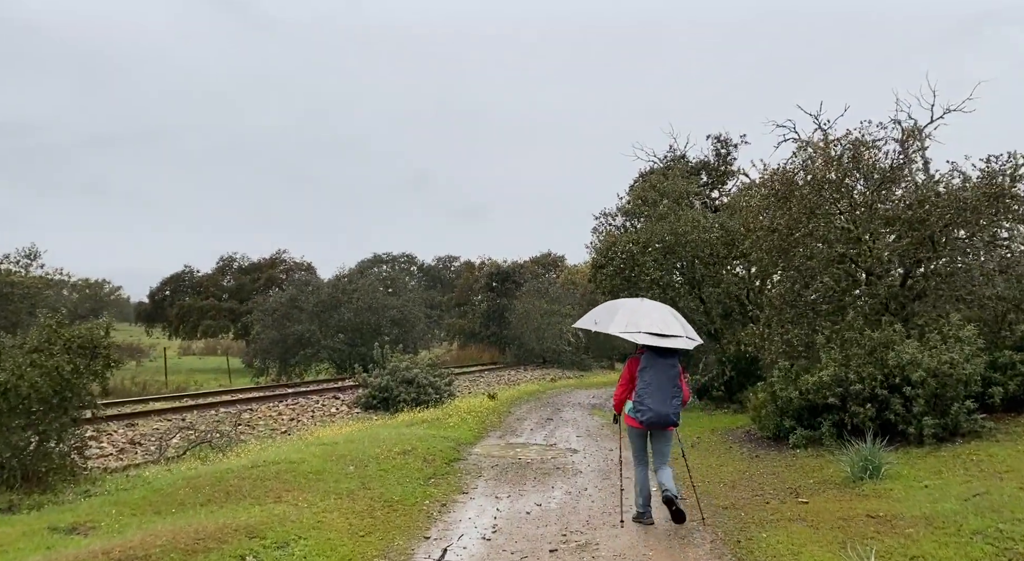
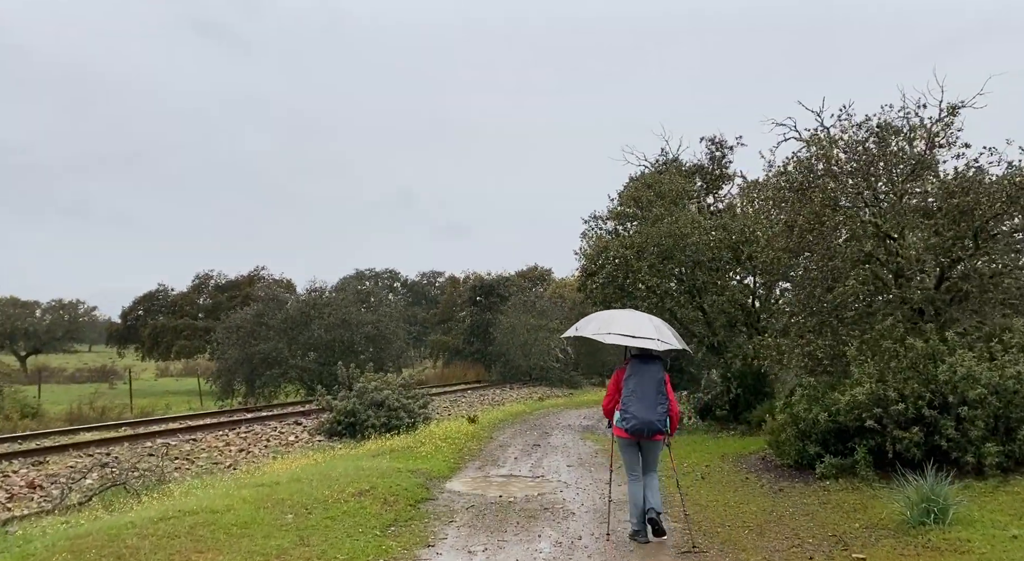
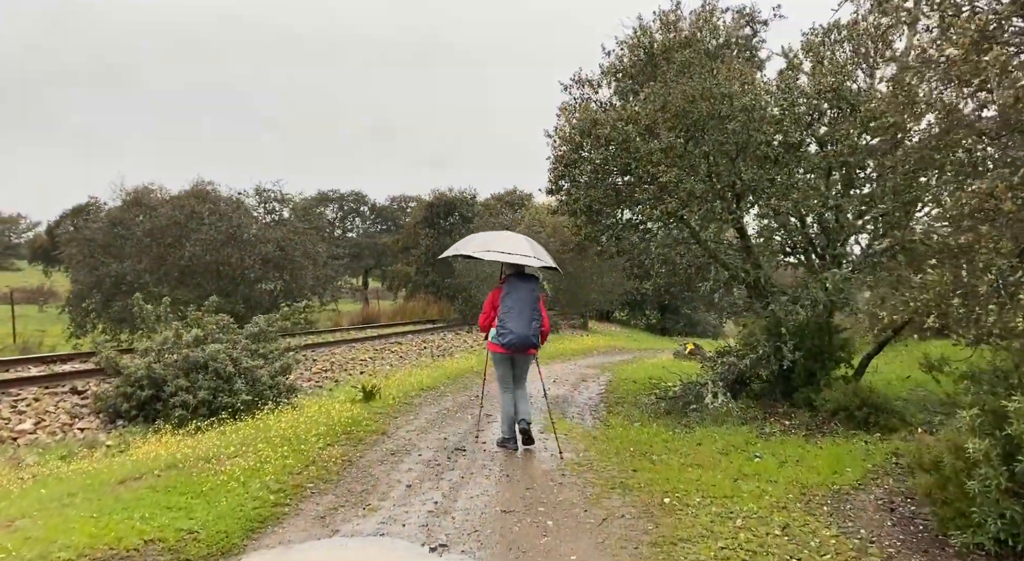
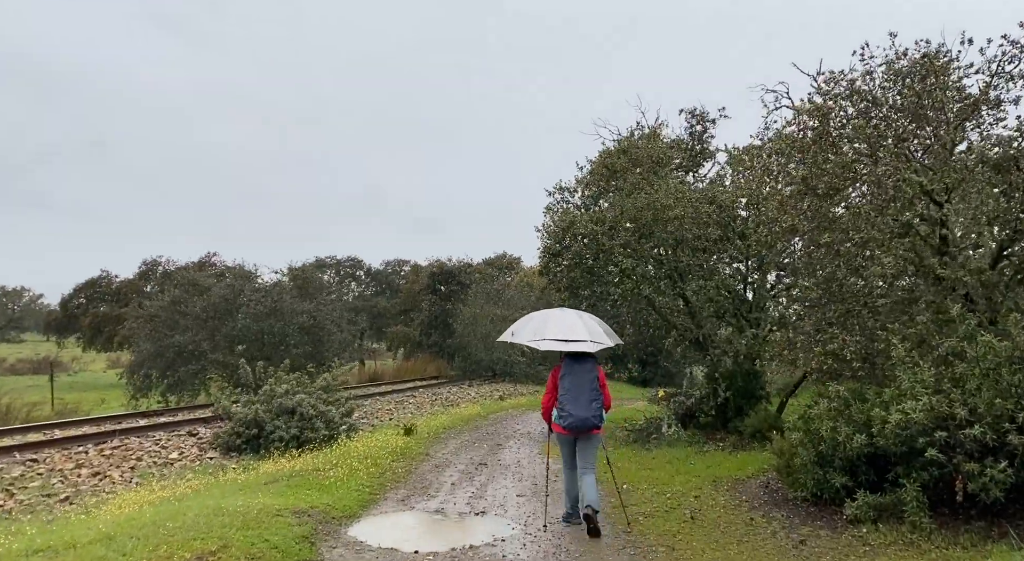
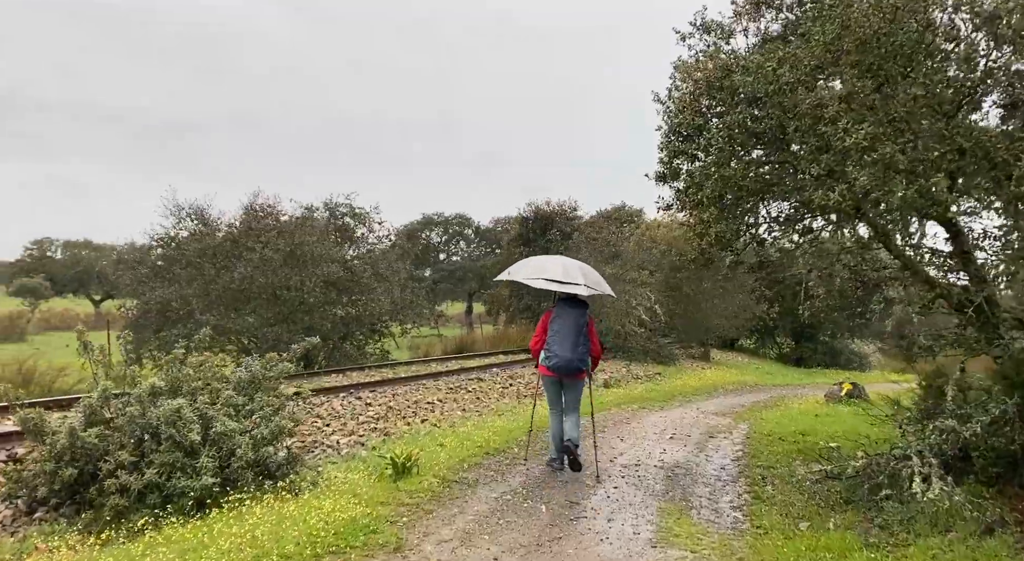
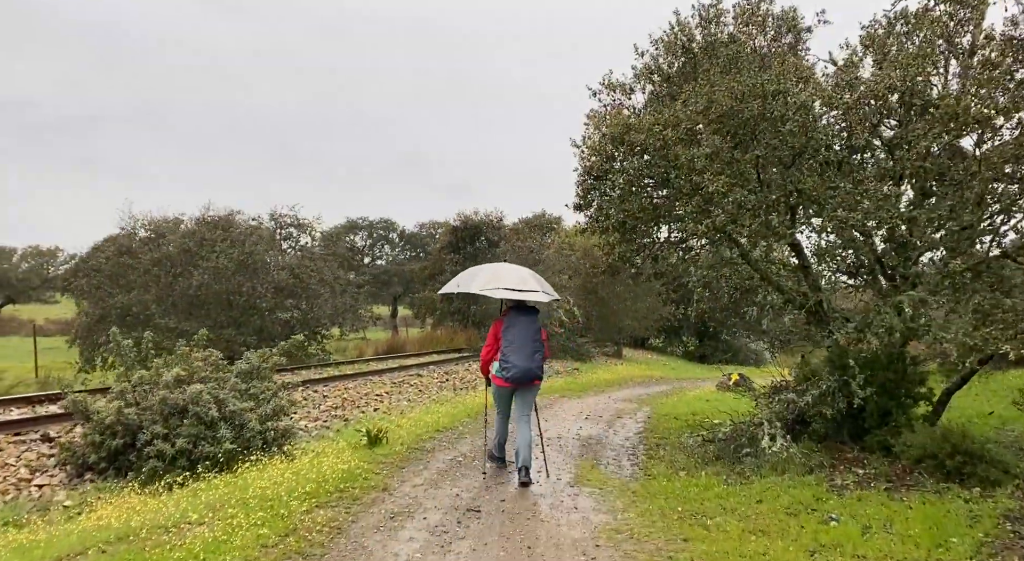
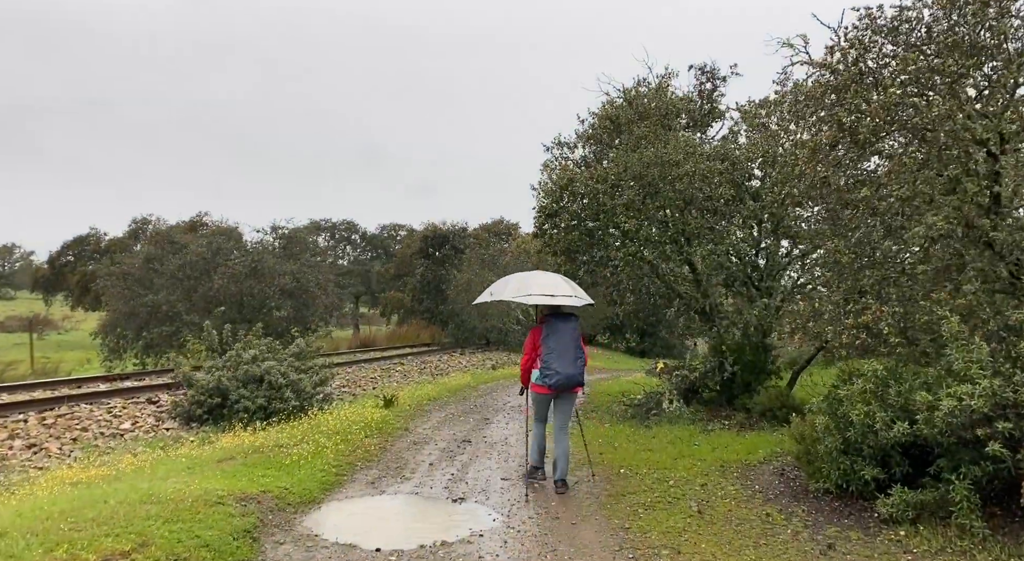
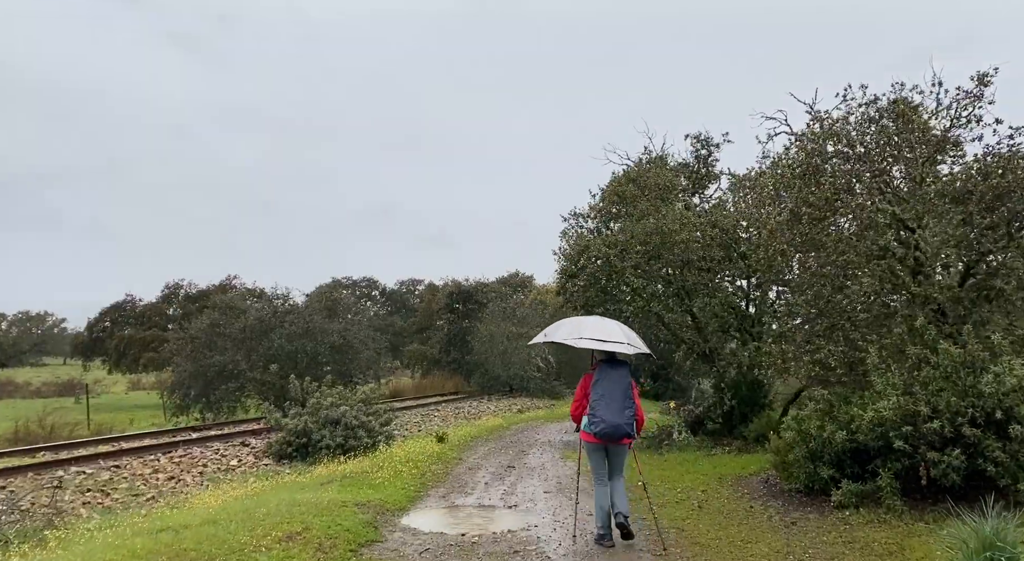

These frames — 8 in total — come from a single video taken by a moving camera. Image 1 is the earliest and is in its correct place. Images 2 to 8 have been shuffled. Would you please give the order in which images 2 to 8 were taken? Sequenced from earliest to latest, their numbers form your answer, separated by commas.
2, 8, 4, 7, 3, 6, 5
